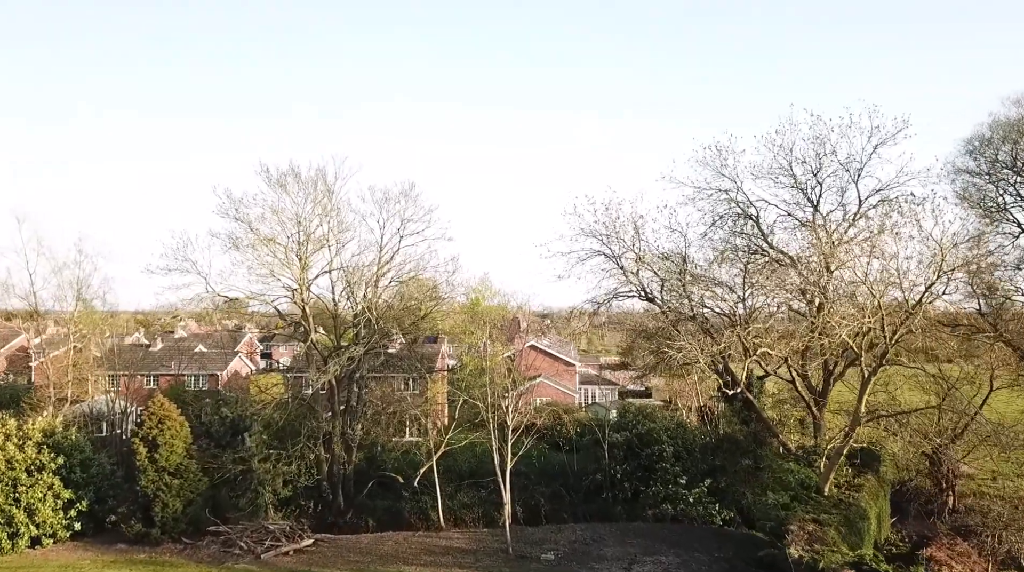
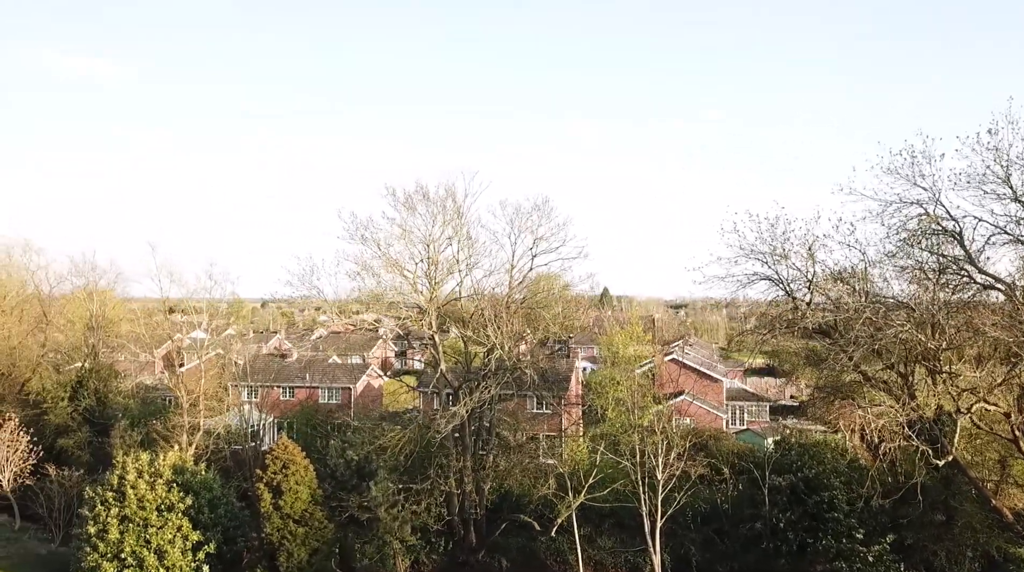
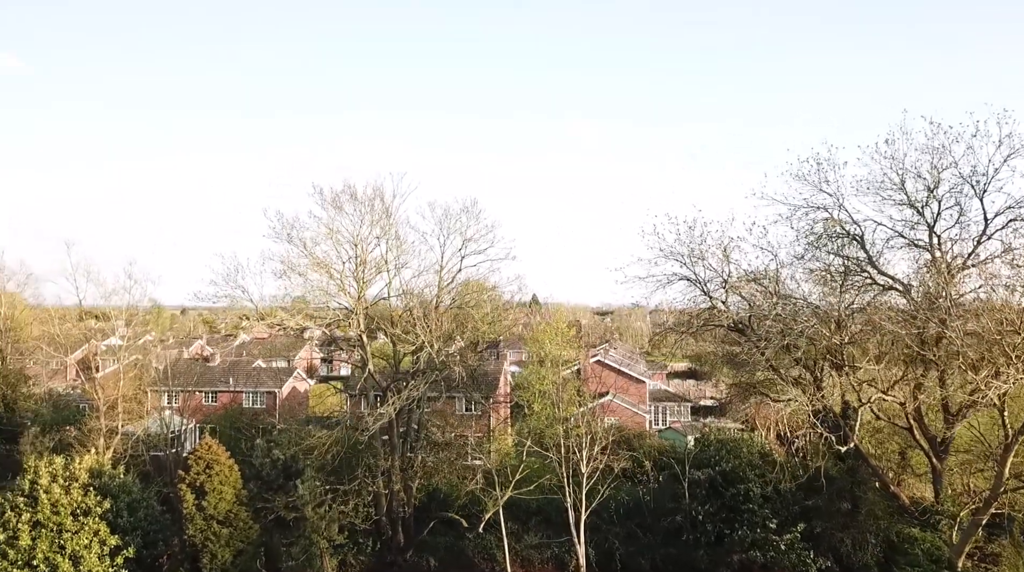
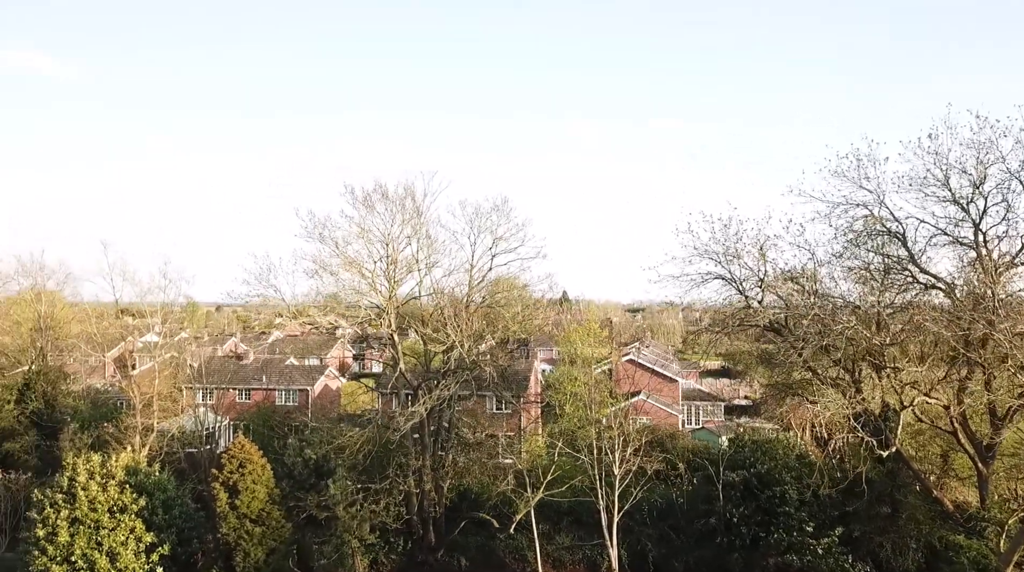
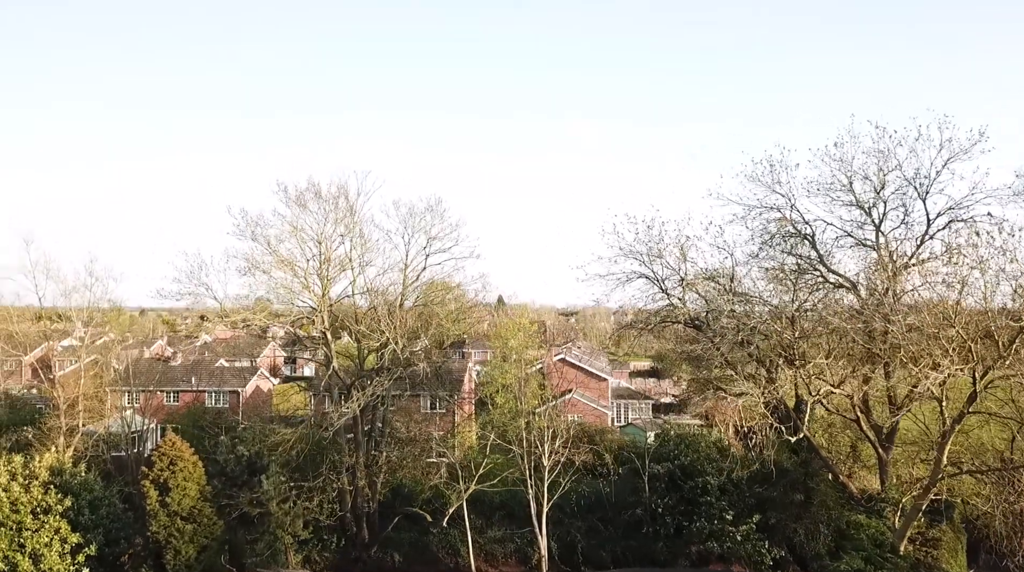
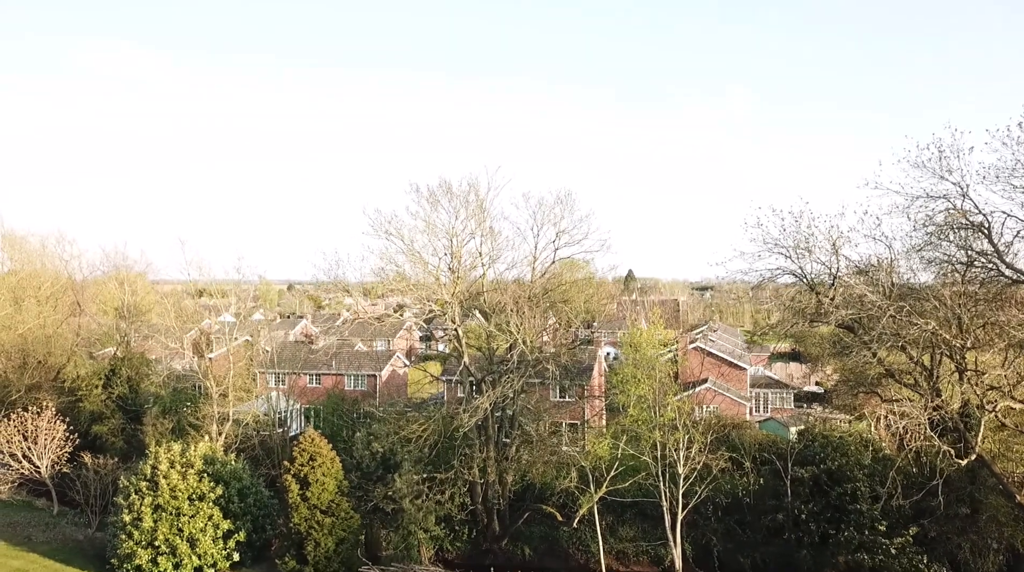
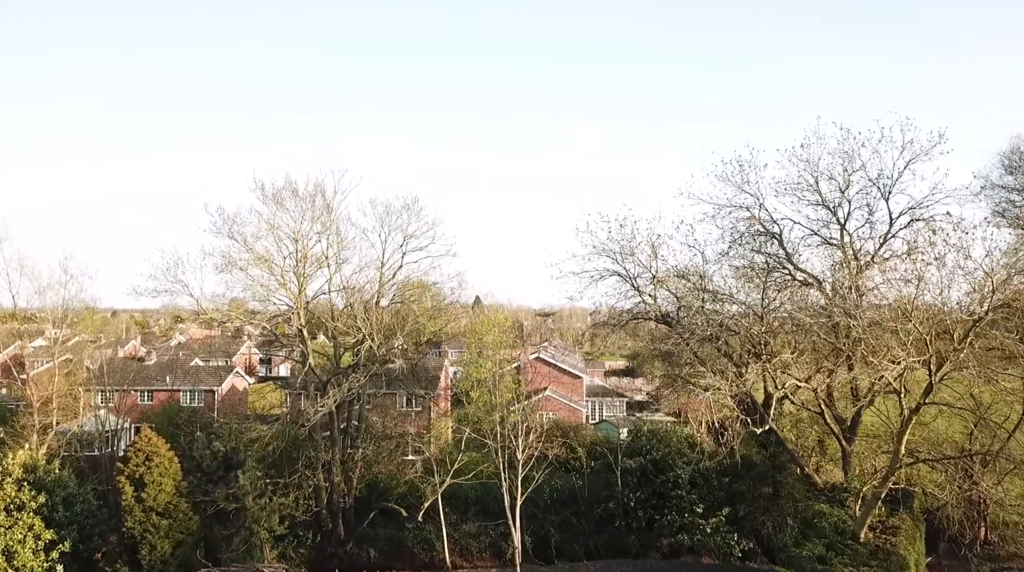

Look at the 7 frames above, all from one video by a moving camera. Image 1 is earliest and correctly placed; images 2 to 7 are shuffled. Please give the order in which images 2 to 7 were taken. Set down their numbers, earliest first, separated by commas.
7, 5, 3, 4, 2, 6
